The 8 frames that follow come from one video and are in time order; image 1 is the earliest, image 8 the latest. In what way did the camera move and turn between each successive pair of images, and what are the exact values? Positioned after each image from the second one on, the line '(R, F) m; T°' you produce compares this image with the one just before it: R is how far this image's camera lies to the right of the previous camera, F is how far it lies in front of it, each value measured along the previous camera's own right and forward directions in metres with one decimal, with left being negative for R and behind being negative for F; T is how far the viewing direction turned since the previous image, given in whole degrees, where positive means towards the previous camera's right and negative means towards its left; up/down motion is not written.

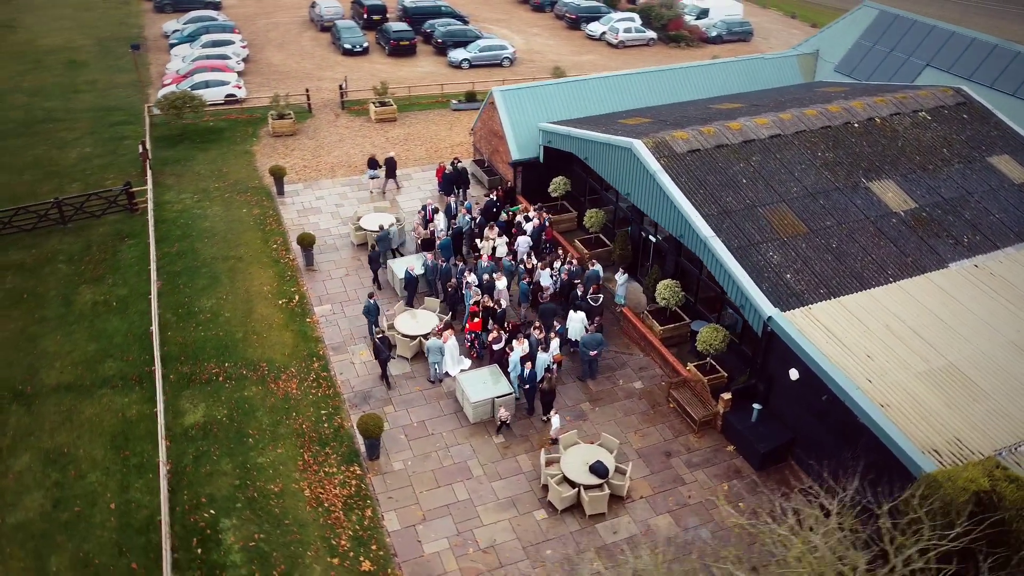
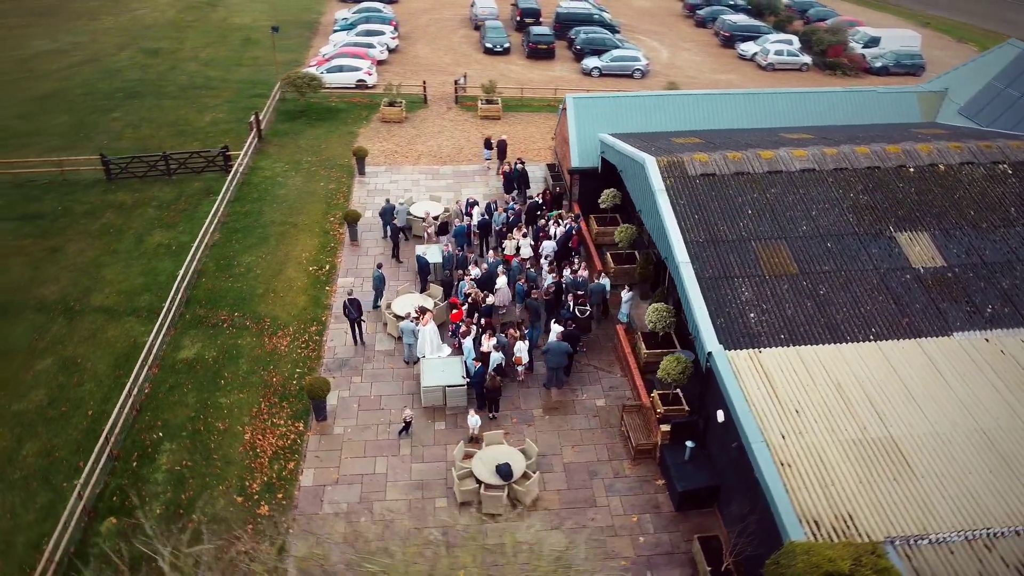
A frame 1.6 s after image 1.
(+4.6, +0.3) m; -14°
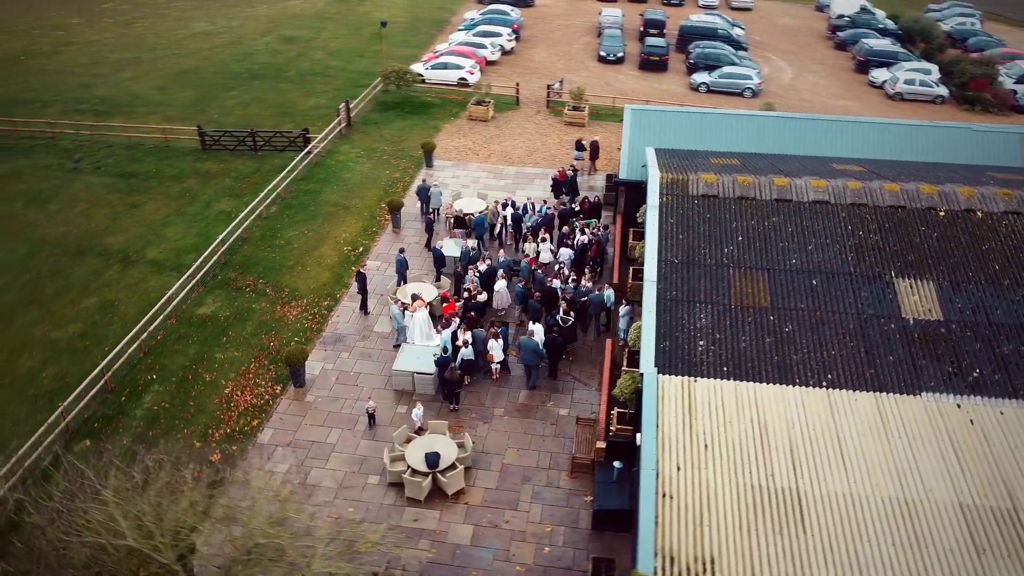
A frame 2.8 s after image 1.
(+3.8, +0.2) m; -12°
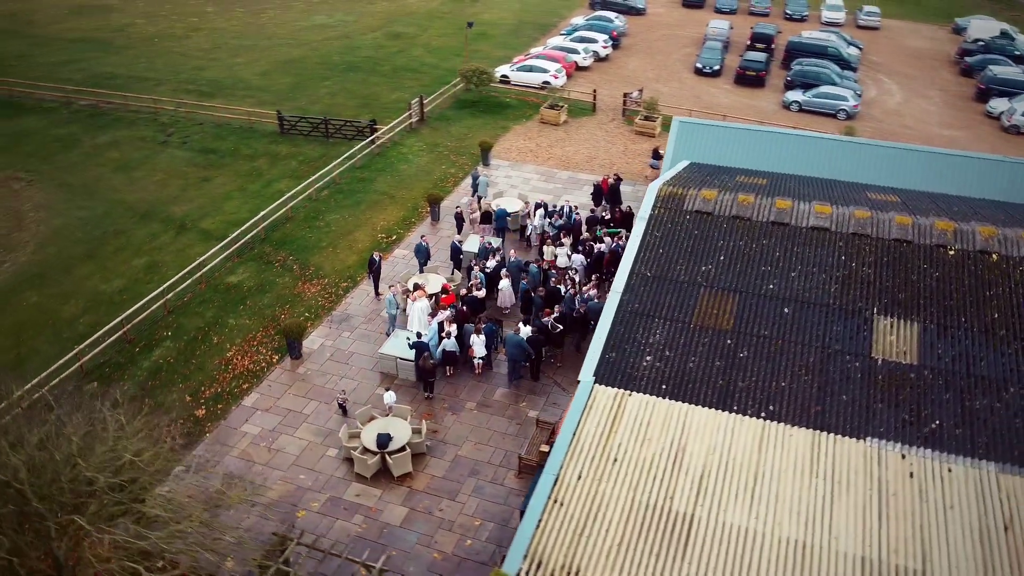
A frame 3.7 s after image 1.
(+3.1, 0.0) m; -10°
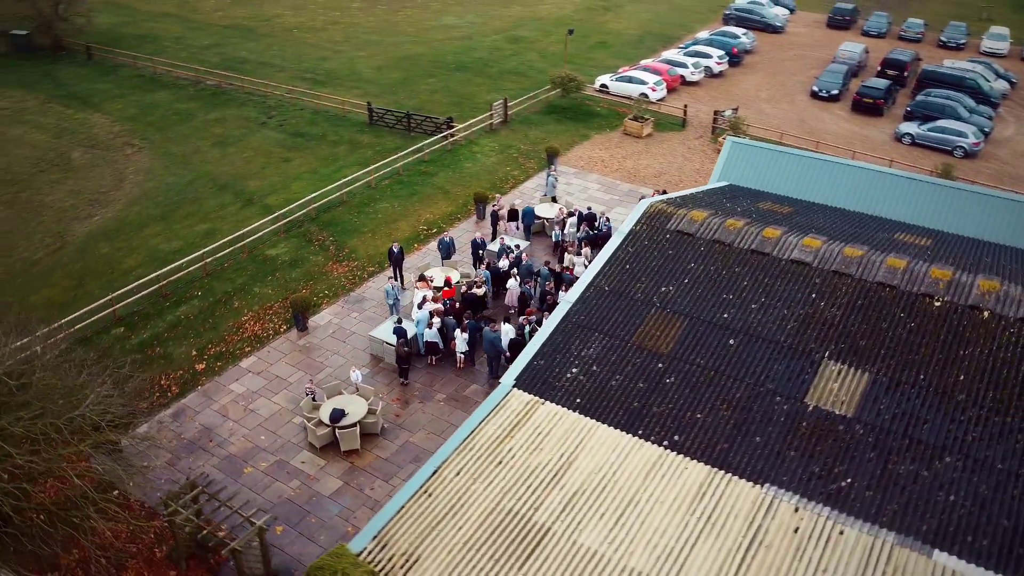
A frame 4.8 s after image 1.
(+3.8, +0.2) m; -12°
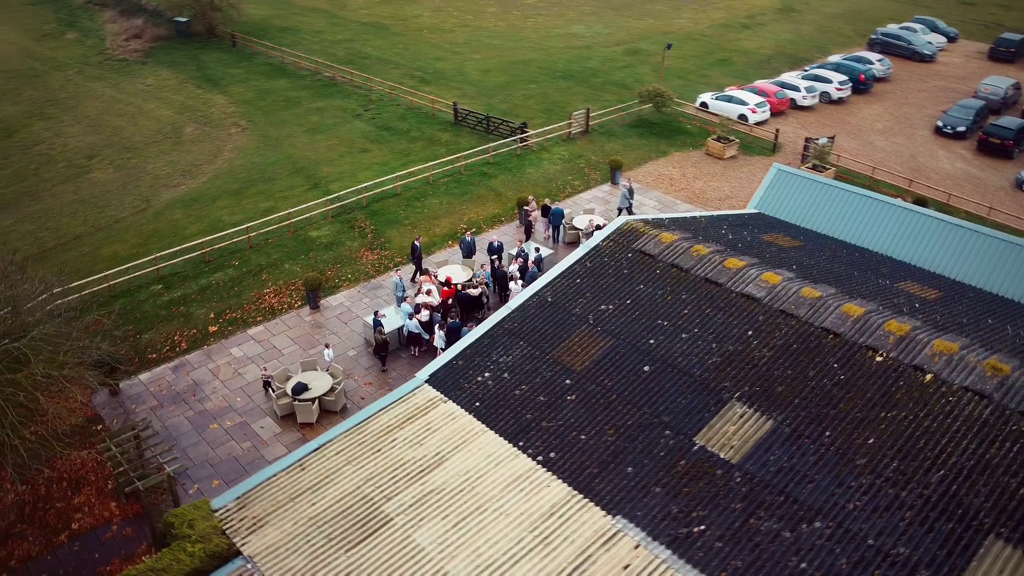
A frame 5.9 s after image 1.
(+4.0, +0.3) m; -12°
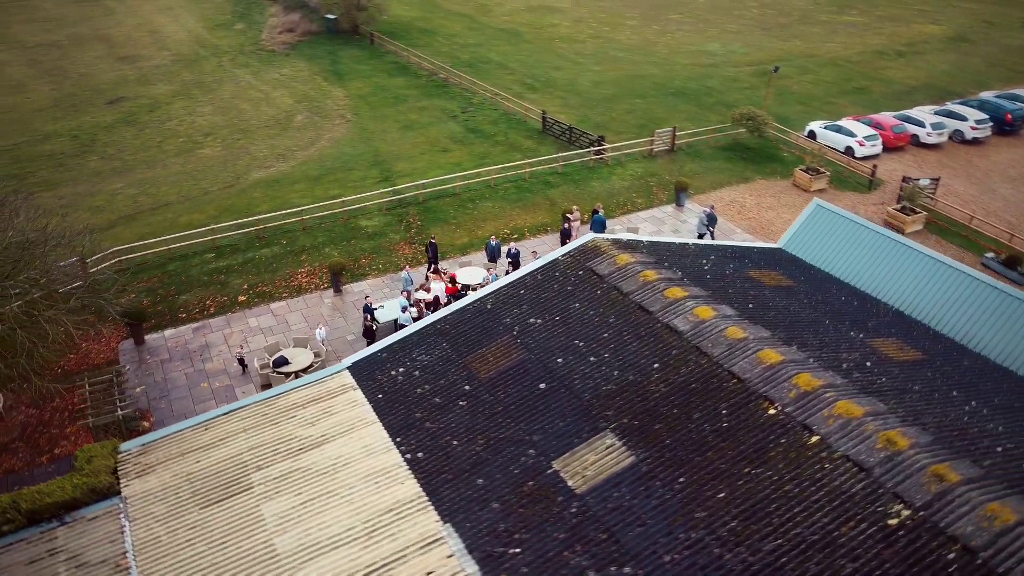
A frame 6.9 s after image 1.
(+4.2, +0.4) m; -13°
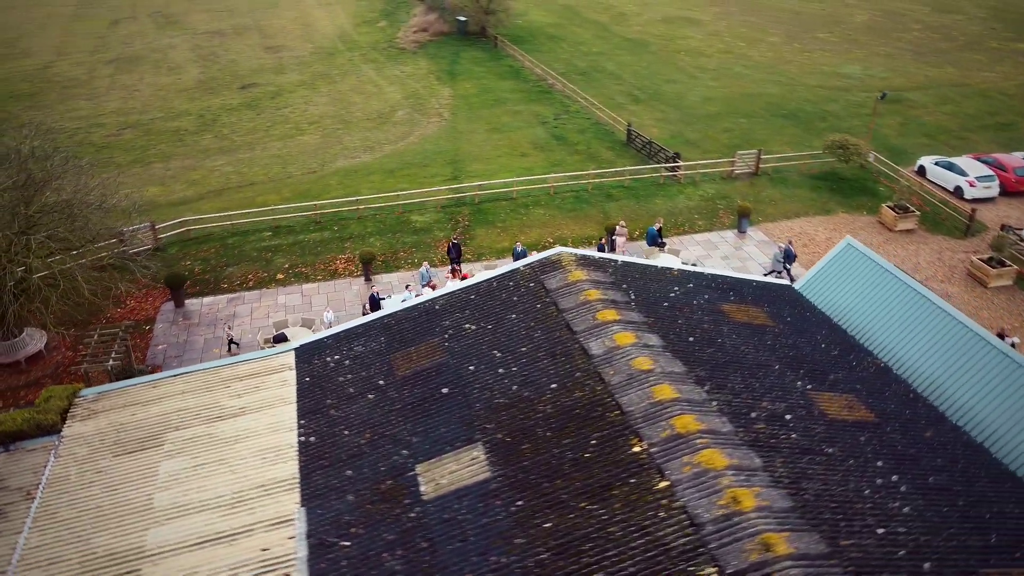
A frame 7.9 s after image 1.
(+3.9, +0.5) m; -12°
